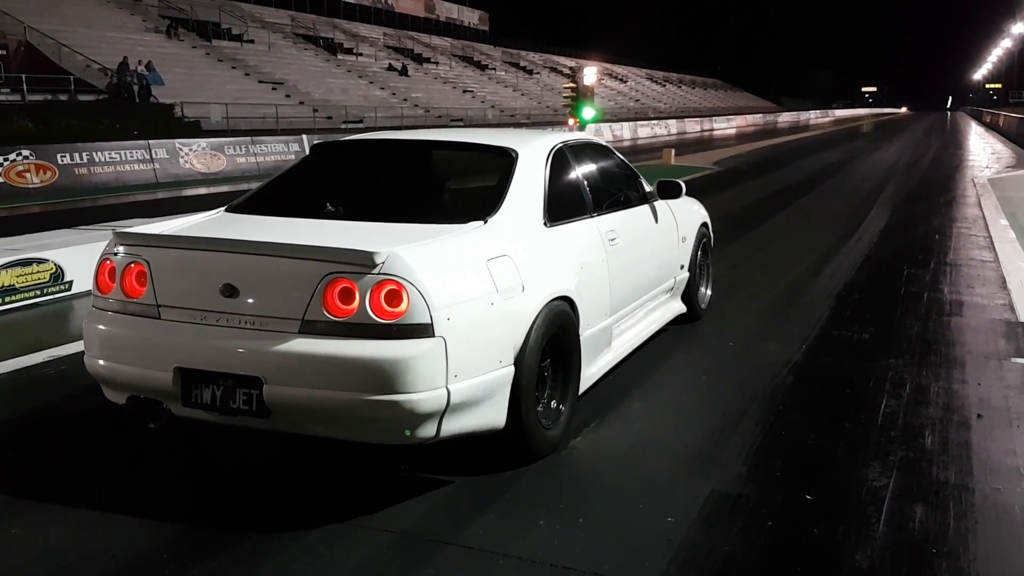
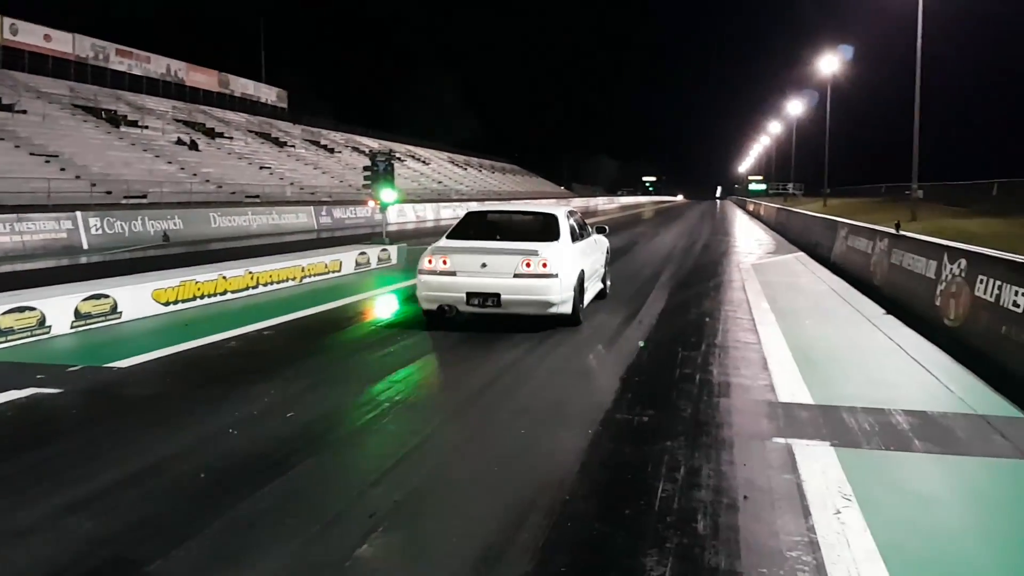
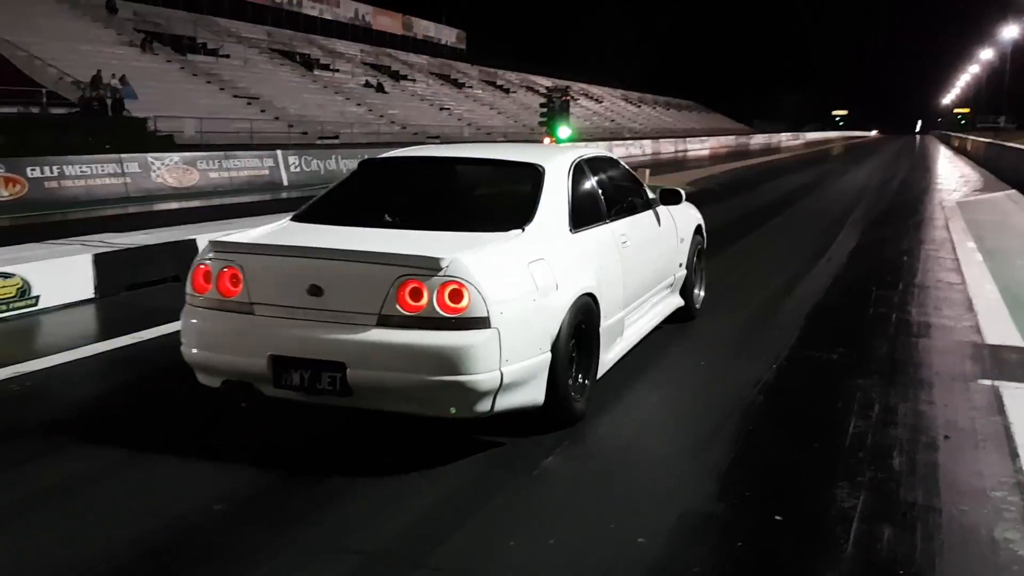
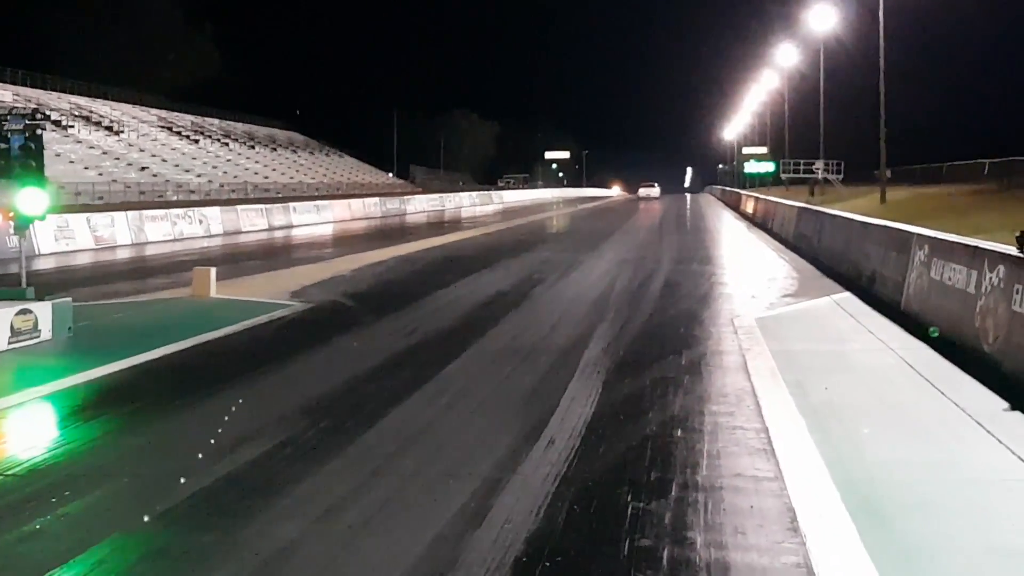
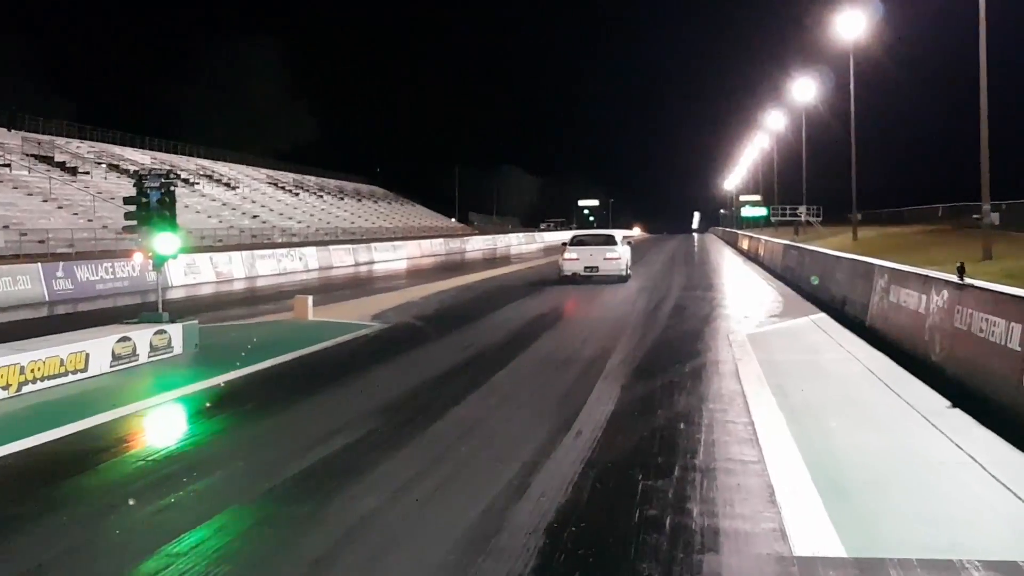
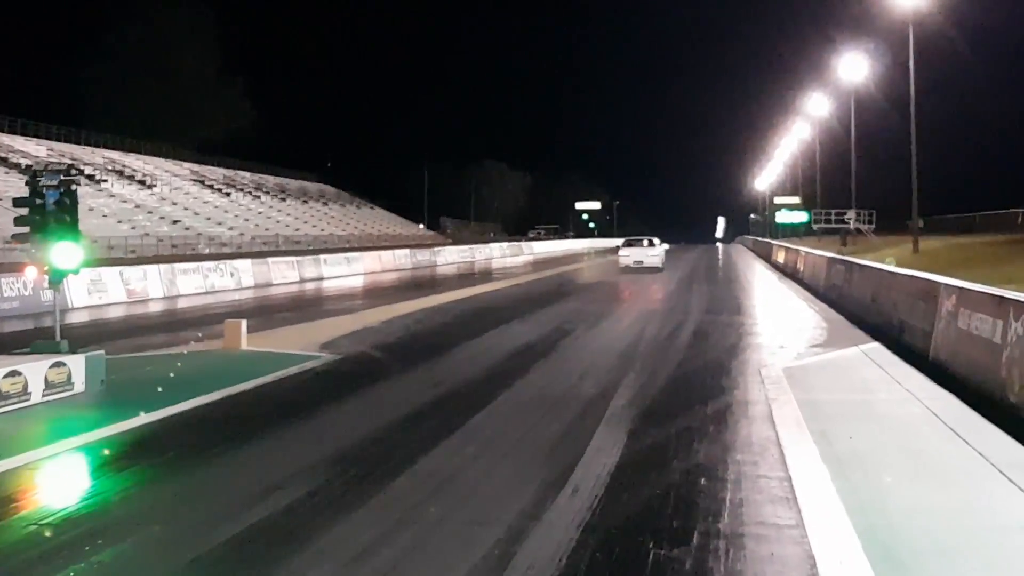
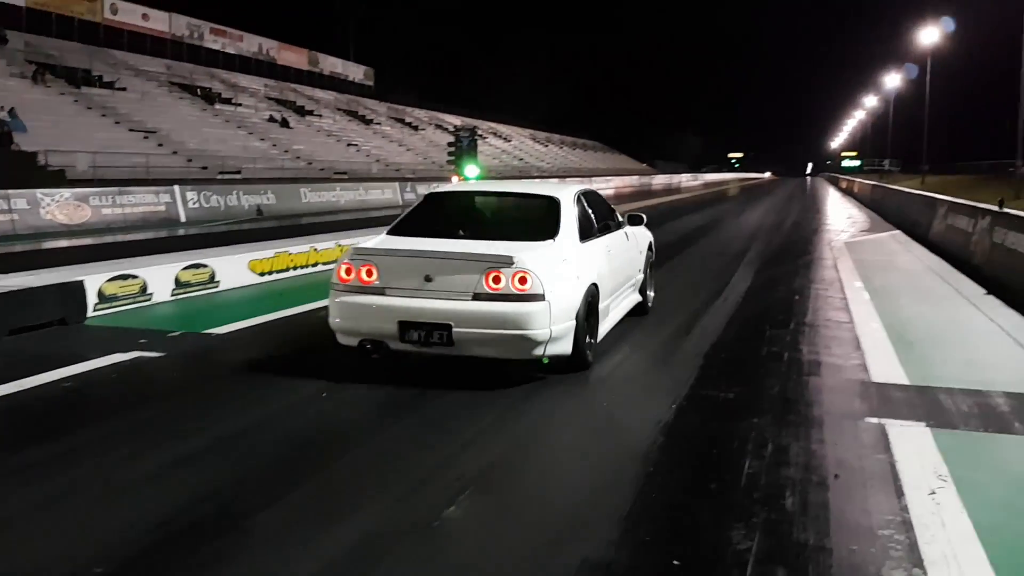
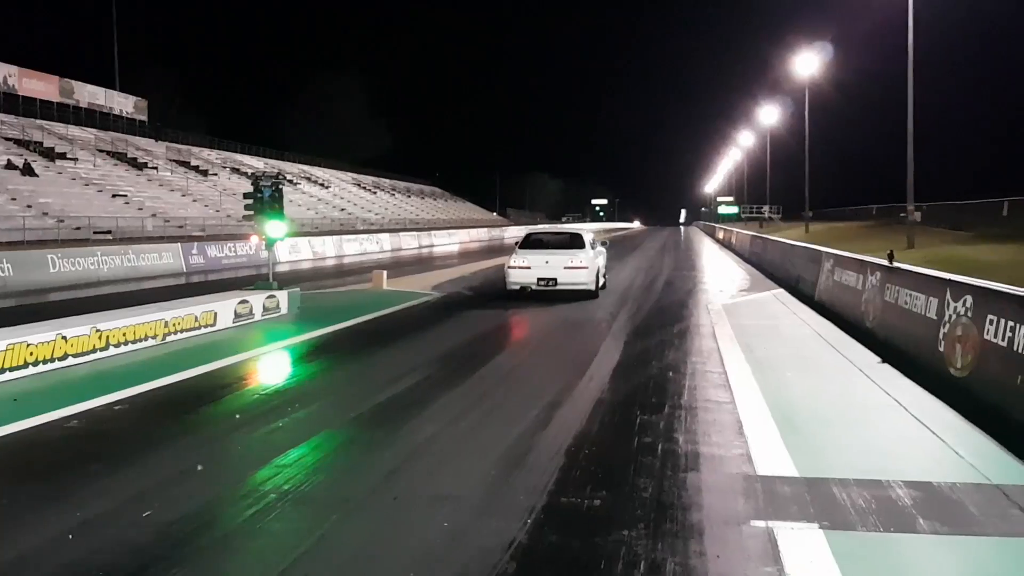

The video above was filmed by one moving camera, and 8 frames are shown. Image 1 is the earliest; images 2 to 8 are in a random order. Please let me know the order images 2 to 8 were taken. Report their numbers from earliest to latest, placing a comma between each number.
3, 7, 2, 8, 5, 6, 4
